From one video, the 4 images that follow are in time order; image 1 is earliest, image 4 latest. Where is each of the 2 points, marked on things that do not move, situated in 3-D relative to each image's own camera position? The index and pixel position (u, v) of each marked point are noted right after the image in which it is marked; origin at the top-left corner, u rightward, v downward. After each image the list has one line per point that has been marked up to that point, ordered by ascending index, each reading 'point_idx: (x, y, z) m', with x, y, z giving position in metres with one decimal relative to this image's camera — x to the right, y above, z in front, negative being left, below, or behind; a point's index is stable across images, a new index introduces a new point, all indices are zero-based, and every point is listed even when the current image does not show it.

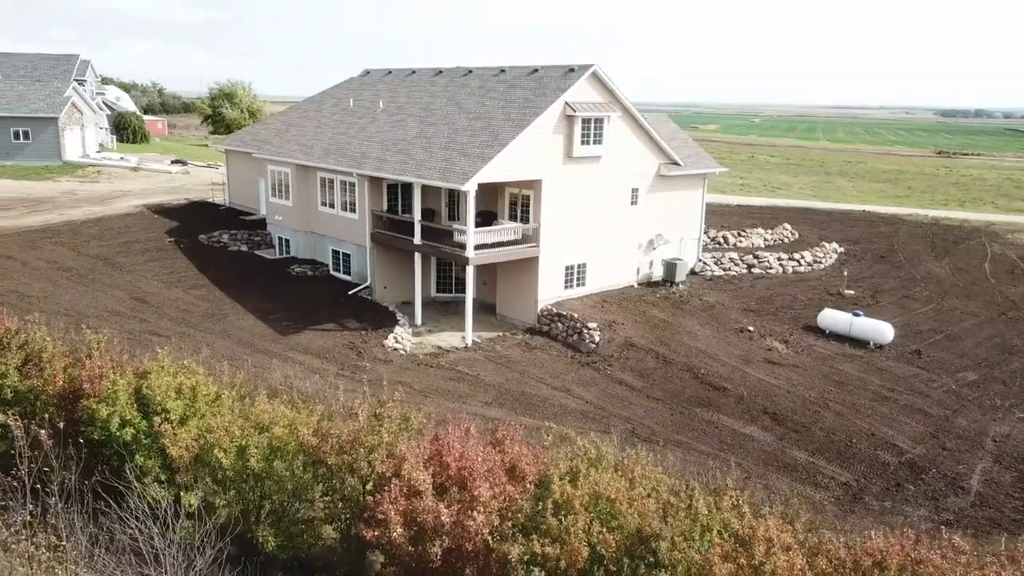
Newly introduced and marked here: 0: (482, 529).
0: (-0.3, -2.6, +8.7) m
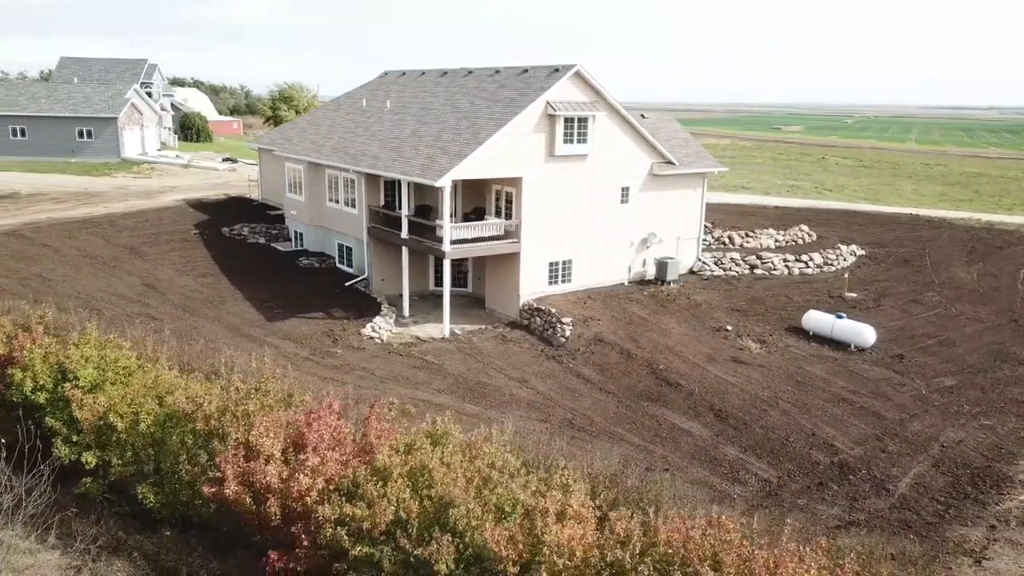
0: (-2.4, -2.4, +9.5) m
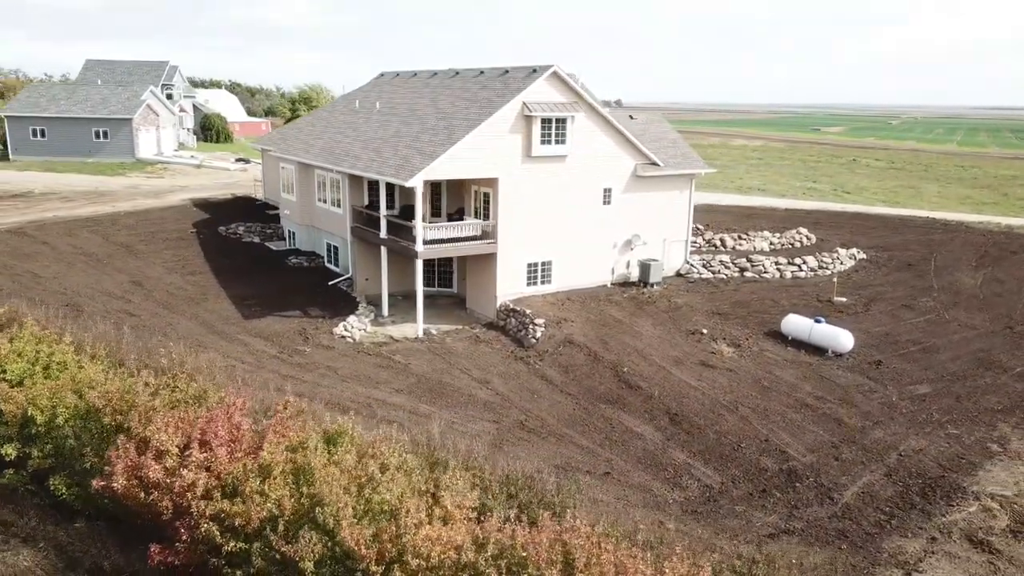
0: (-3.9, -2.4, +9.7) m
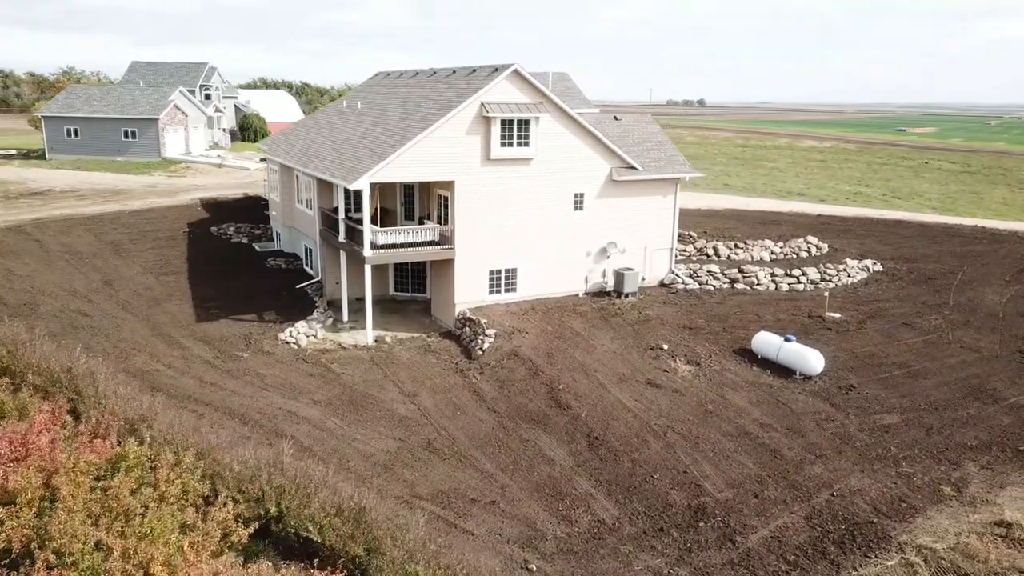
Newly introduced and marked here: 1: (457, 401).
0: (-6.5, -2.5, +9.2) m
1: (-1.3, -2.6, +18.8) m
